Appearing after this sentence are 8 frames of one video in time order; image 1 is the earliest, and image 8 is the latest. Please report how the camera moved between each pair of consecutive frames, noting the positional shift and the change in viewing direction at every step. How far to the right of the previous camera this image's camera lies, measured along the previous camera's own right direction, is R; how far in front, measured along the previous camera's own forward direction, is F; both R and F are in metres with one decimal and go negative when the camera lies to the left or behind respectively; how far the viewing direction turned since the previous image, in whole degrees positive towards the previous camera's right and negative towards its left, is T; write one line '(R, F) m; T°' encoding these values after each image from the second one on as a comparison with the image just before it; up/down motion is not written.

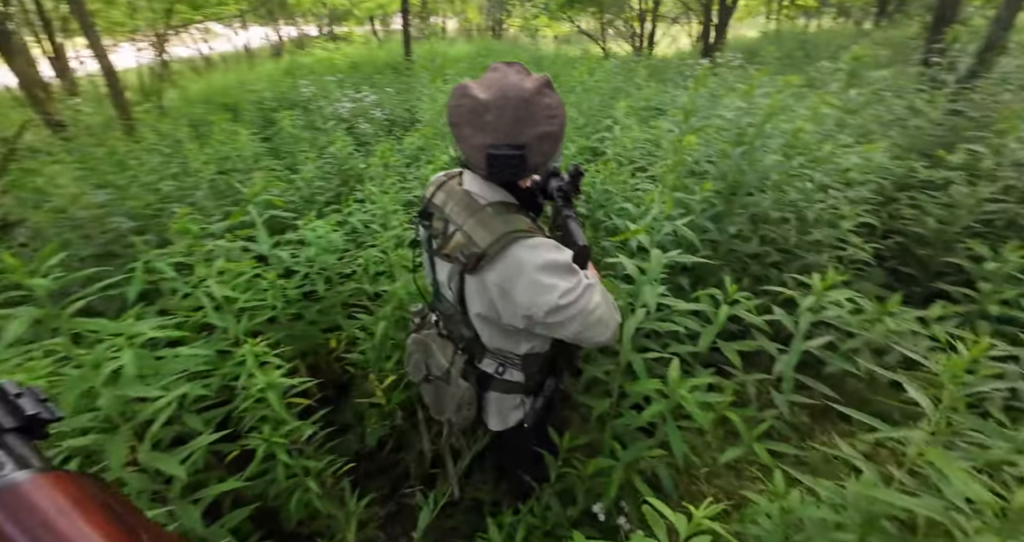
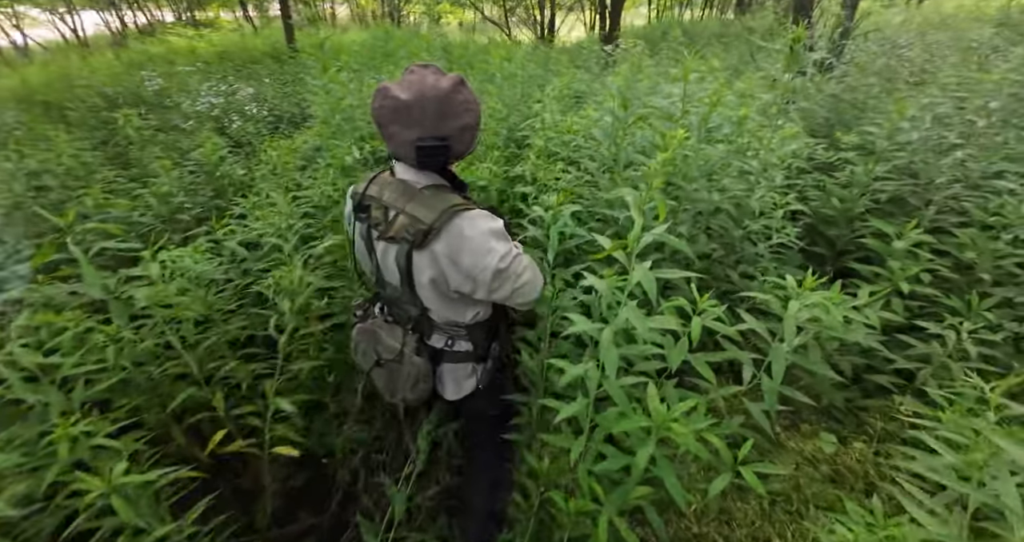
(+0.1, +0.1) m; +3°
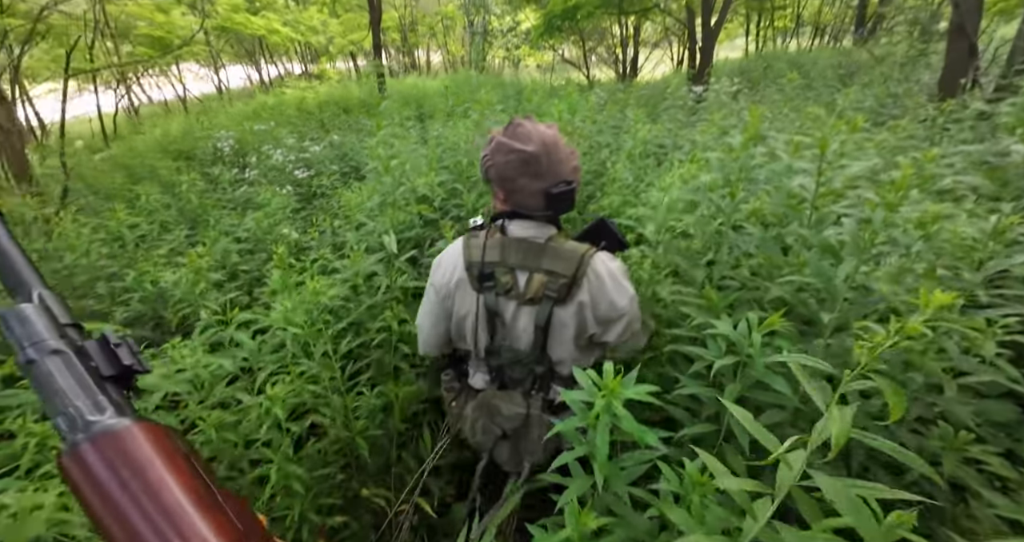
(+0.1, +0.5) m; -10°
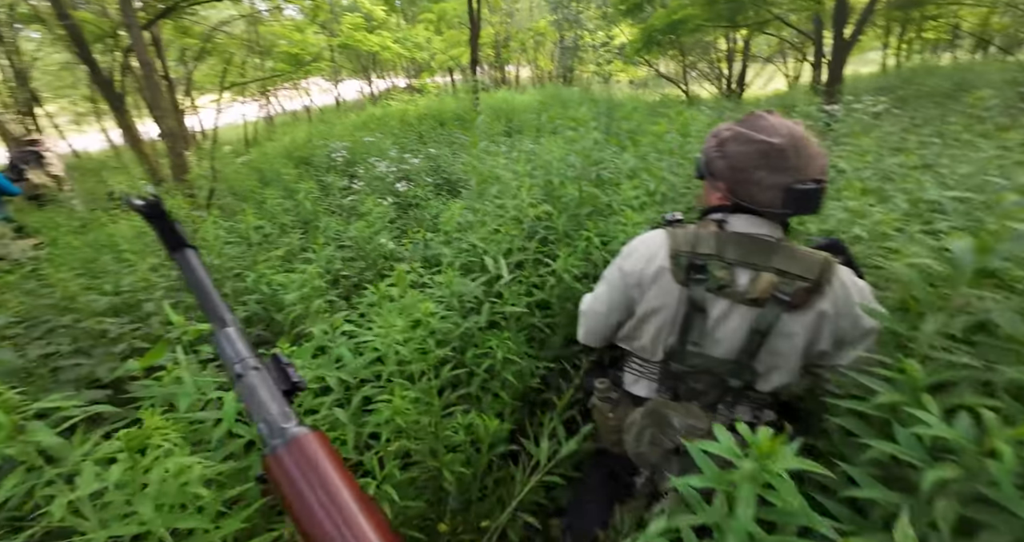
(-0.1, +0.1) m; -8°
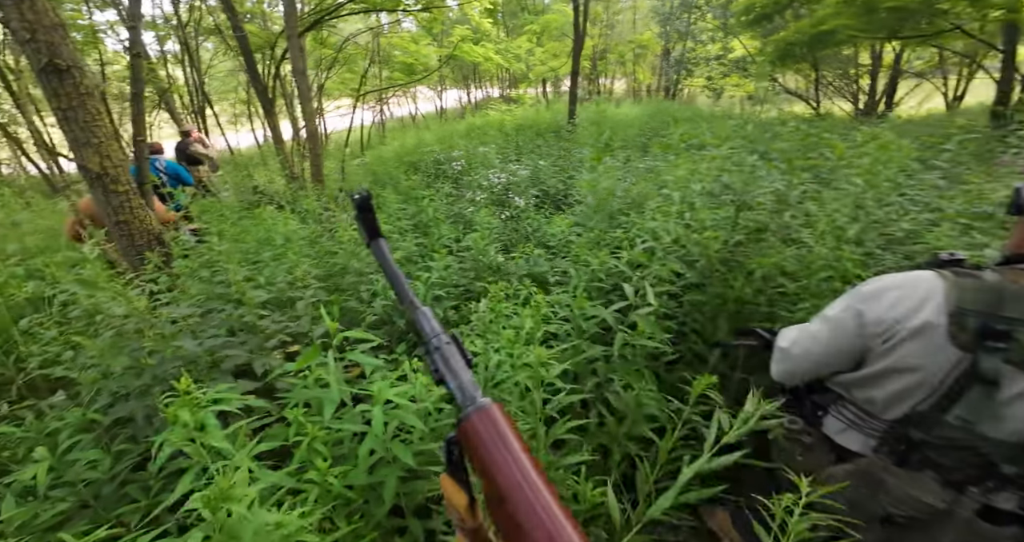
(-0.3, 0.0) m; -8°
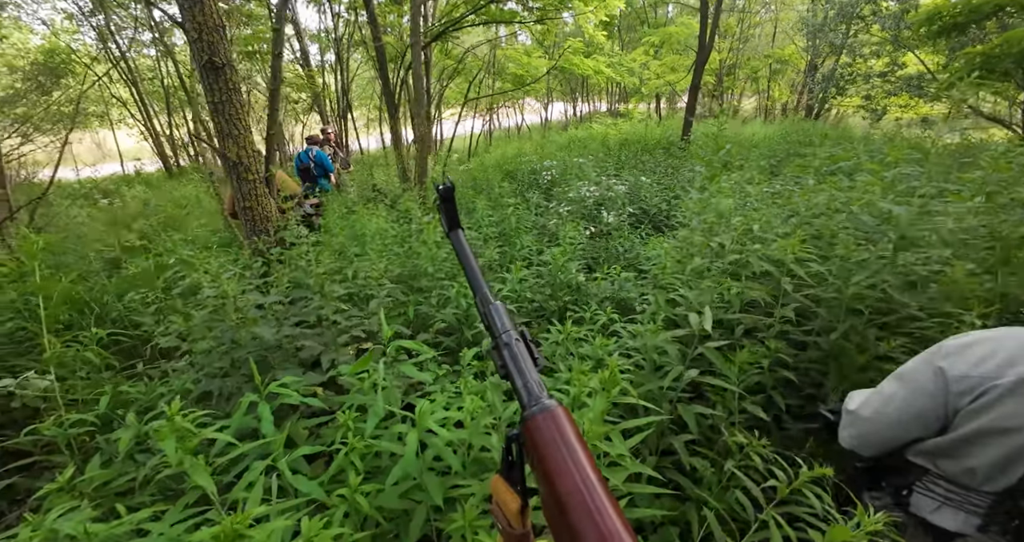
(+0.1, +0.2) m; -11°
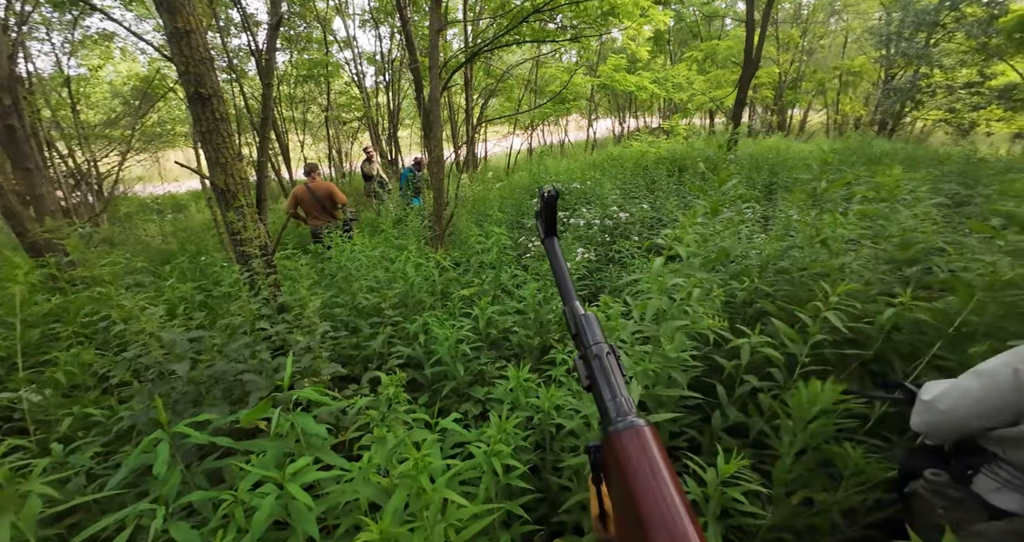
(+0.4, +0.2) m; -6°
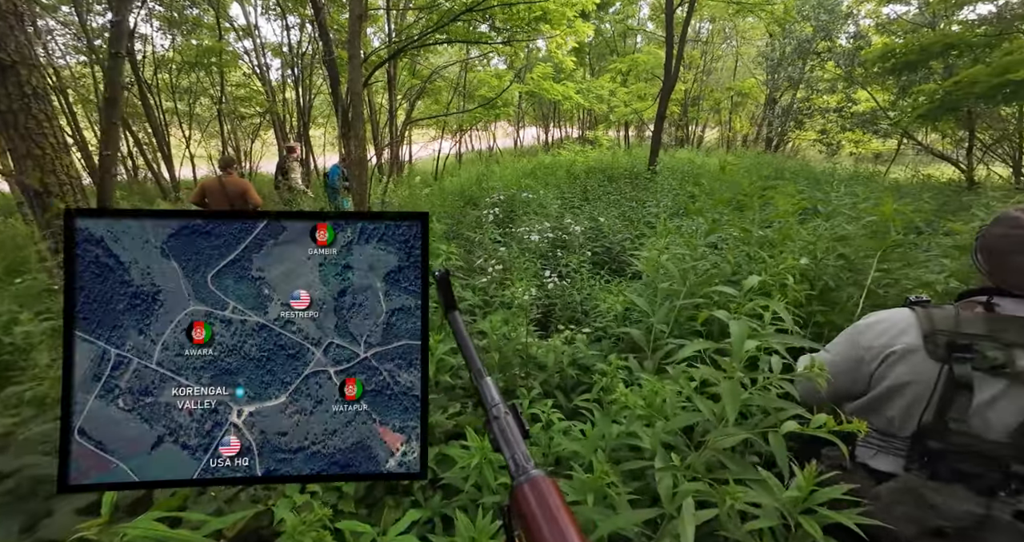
(-0.2, +0.5) m; +10°
